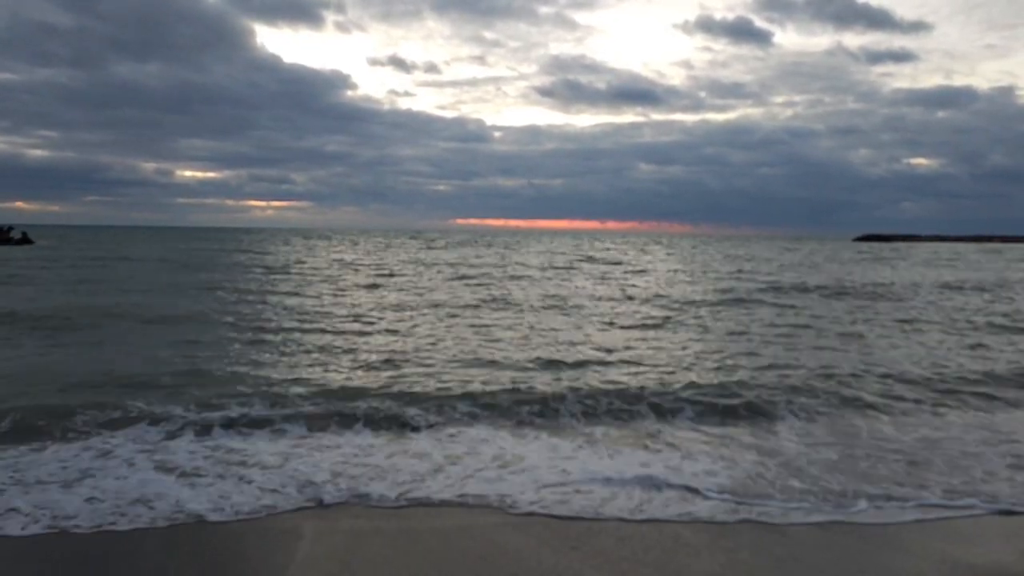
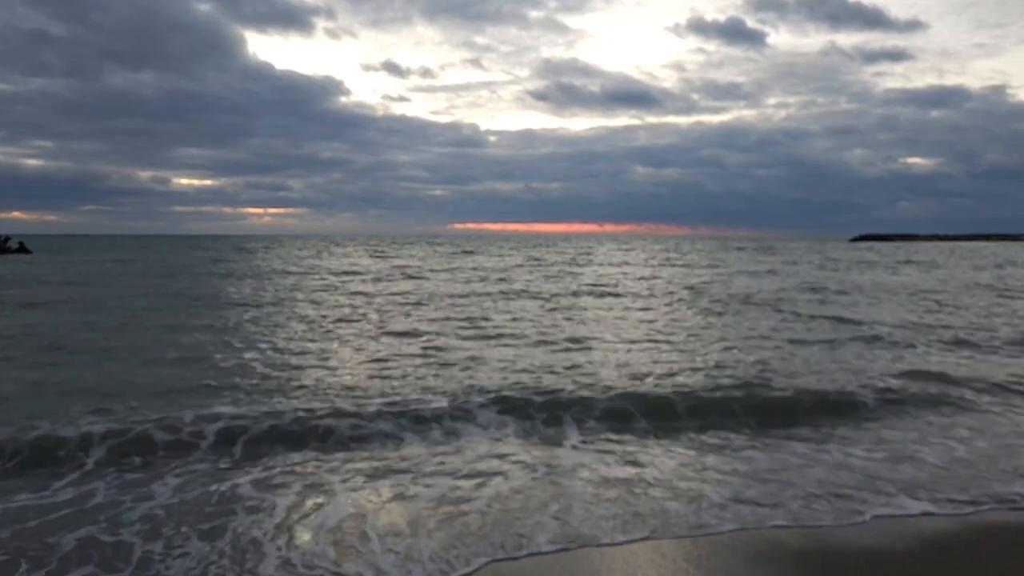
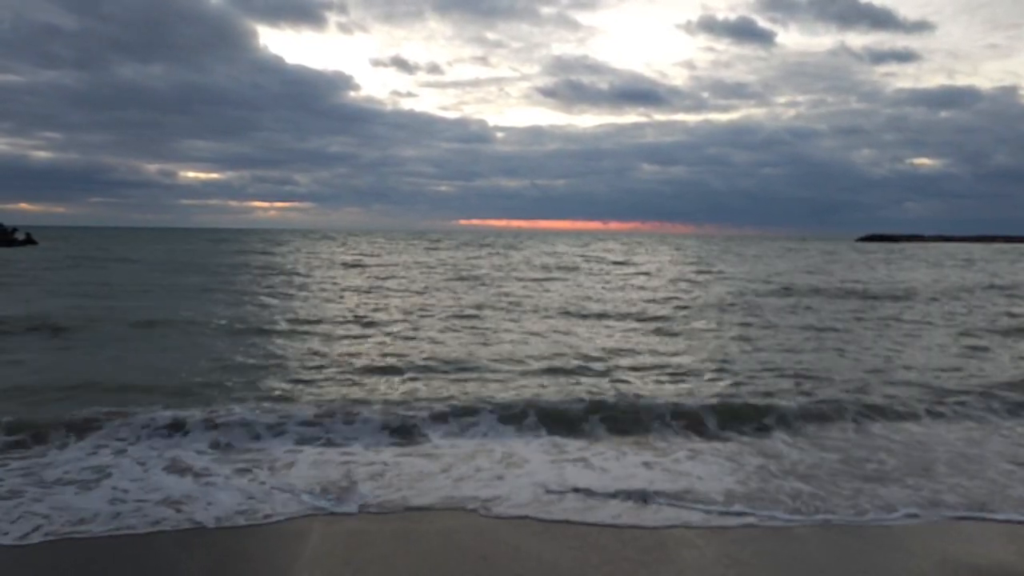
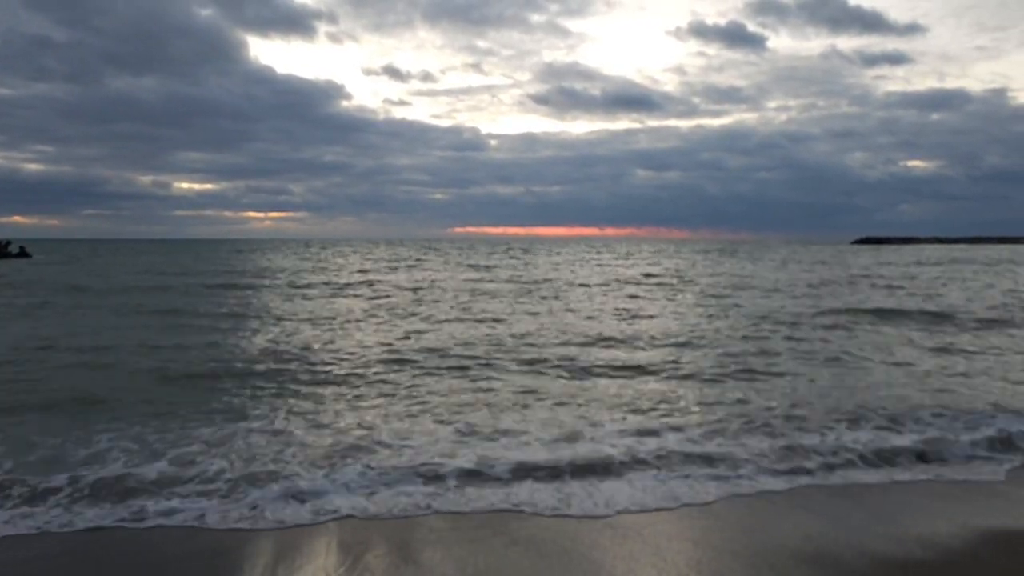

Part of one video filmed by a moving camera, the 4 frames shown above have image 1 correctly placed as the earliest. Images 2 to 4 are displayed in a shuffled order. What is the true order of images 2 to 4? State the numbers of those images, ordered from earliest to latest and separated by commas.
3, 4, 2
